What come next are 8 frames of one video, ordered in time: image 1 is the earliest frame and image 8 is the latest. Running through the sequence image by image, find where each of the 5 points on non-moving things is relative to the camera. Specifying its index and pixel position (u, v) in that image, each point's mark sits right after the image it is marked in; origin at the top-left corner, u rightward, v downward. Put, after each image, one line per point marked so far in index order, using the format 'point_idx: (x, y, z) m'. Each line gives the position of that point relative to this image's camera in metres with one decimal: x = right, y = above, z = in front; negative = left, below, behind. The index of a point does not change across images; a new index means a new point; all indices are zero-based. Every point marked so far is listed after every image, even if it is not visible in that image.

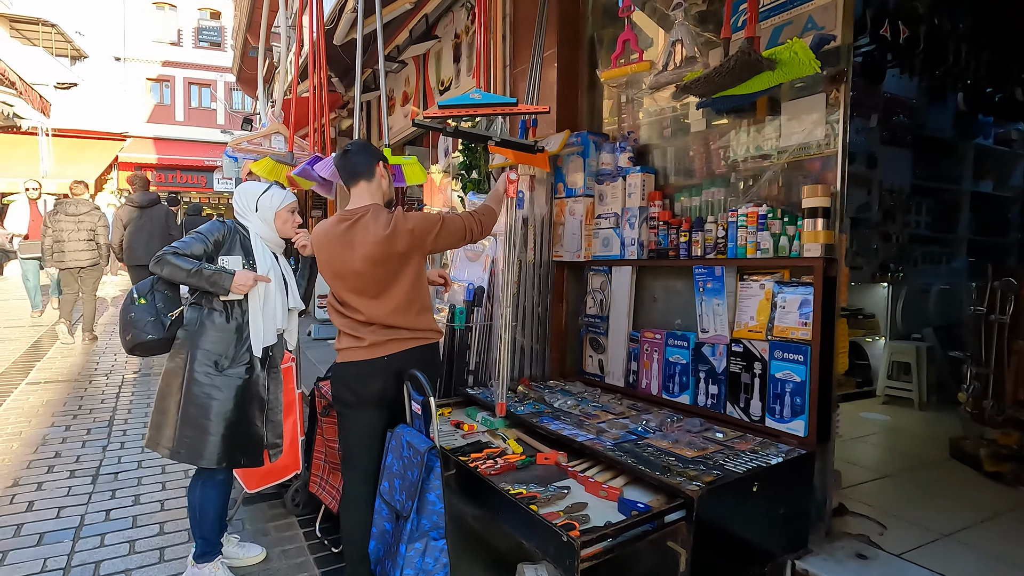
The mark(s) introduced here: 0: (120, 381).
0: (-3.7, -0.9, +5.1) m
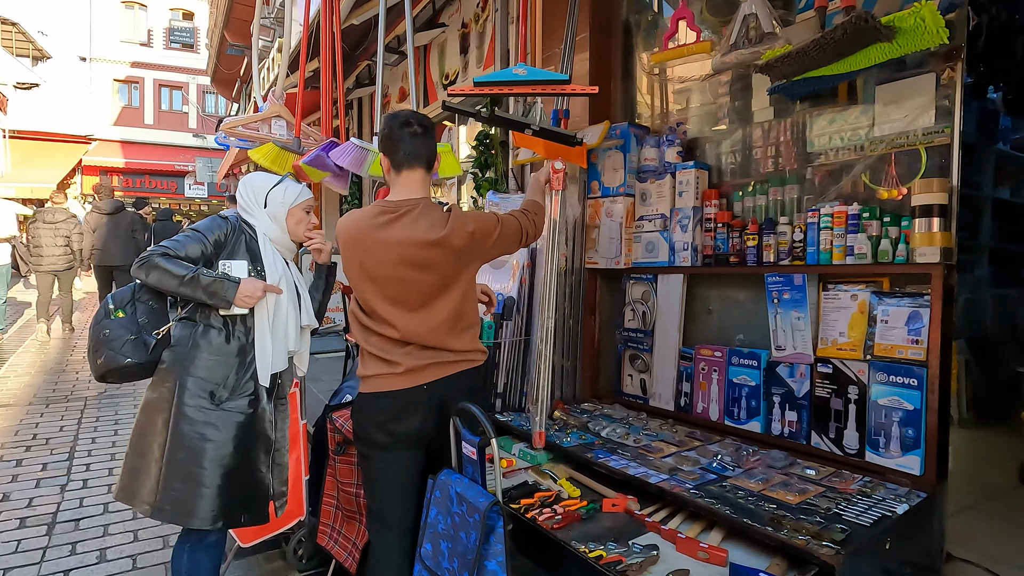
0: (-3.6, -1.0, +4.5) m
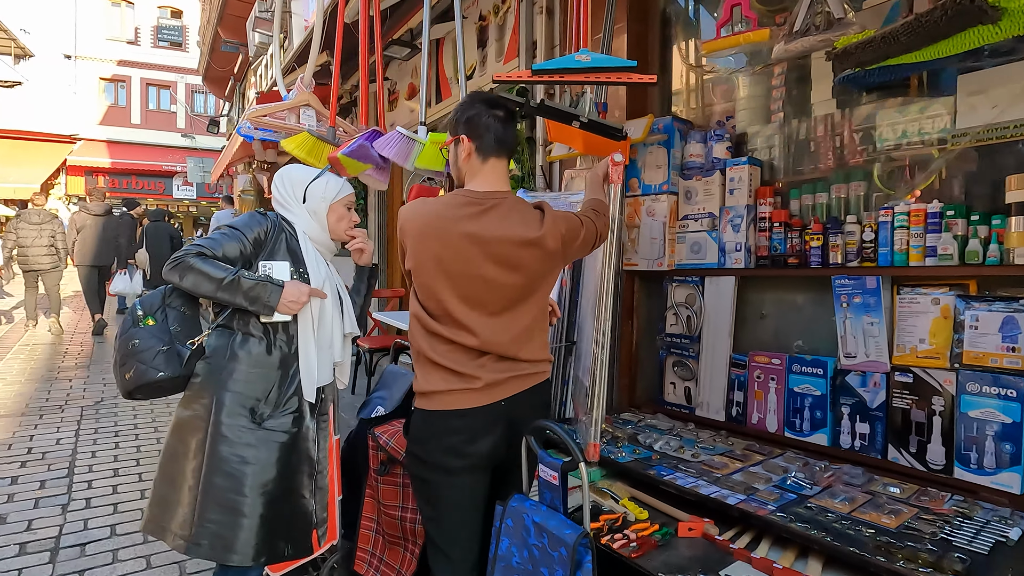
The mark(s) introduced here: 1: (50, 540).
0: (-3.4, -1.0, +4.2) m
1: (-2.1, -1.2, +2.5) m
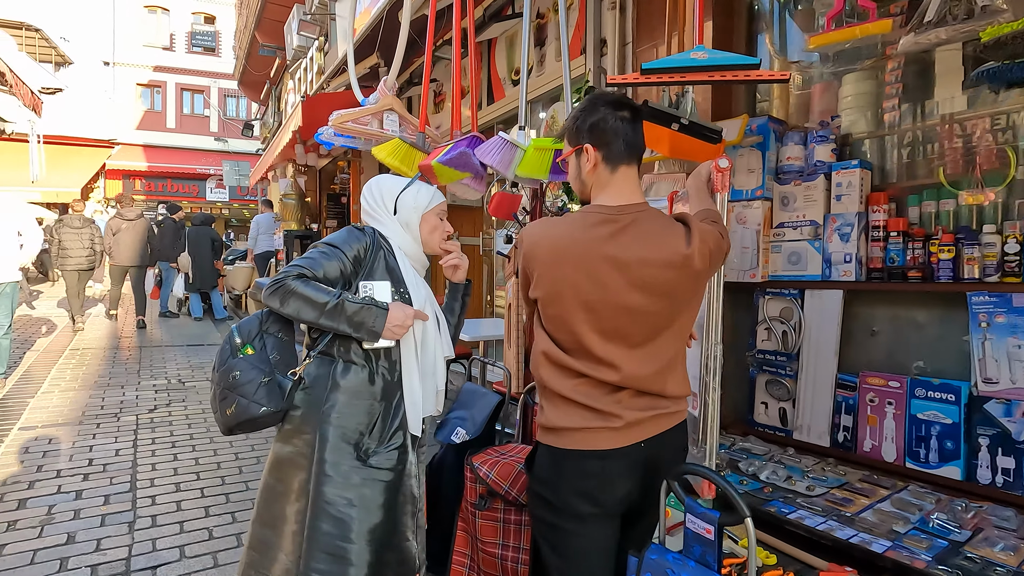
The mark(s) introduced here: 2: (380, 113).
0: (-3.0, -1.0, +4.2) m
1: (-1.8, -1.2, +2.4) m
2: (-0.5, +0.7, +2.1) m
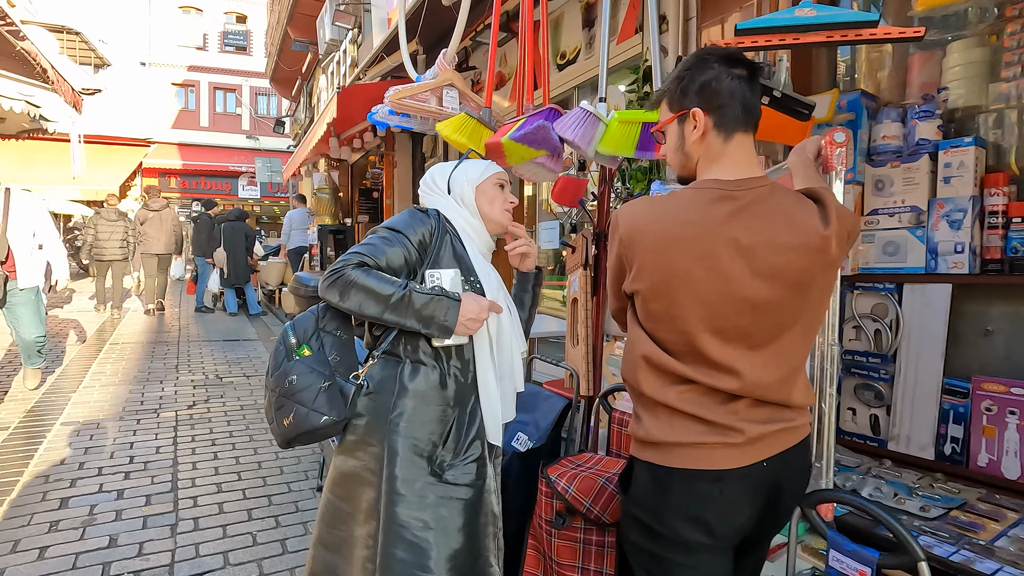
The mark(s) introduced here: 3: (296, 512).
0: (-2.6, -1.0, +4.1) m
1: (-1.5, -1.2, +2.3) m
2: (-0.3, +0.7, +1.9) m
3: (-1.1, -1.2, +2.8) m
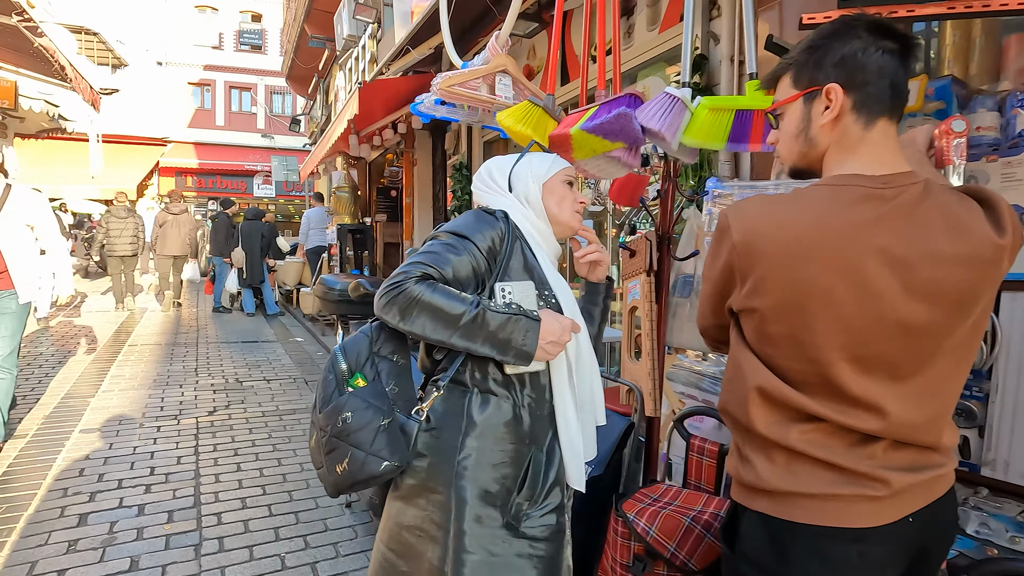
0: (-2.4, -1.0, +4.0) m
1: (-1.3, -1.2, +2.1) m
2: (-0.1, +0.7, +1.7) m
3: (-0.9, -1.2, +2.7) m
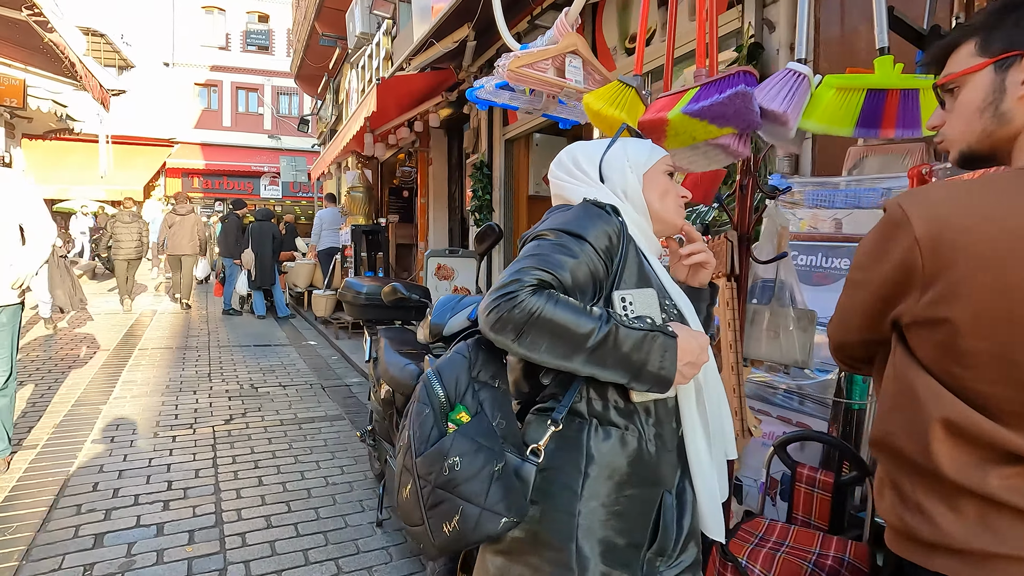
0: (-2.1, -1.0, +3.8) m
1: (-1.1, -1.2, +2.0) m
2: (+0.1, +0.7, +1.5) m
3: (-0.7, -1.2, +2.5) m
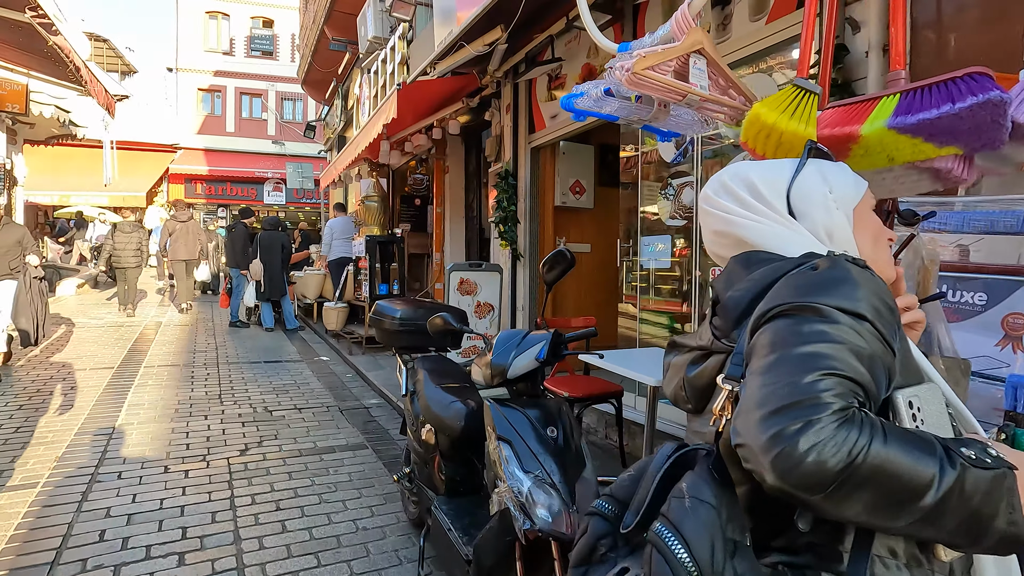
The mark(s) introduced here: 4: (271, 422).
0: (-1.9, -1.2, +3.5) m
1: (-0.8, -1.4, +1.7) m
2: (+0.4, +0.5, +1.2) m
3: (-0.4, -1.4, +2.2) m
4: (-2.0, -1.1, +4.5) m
